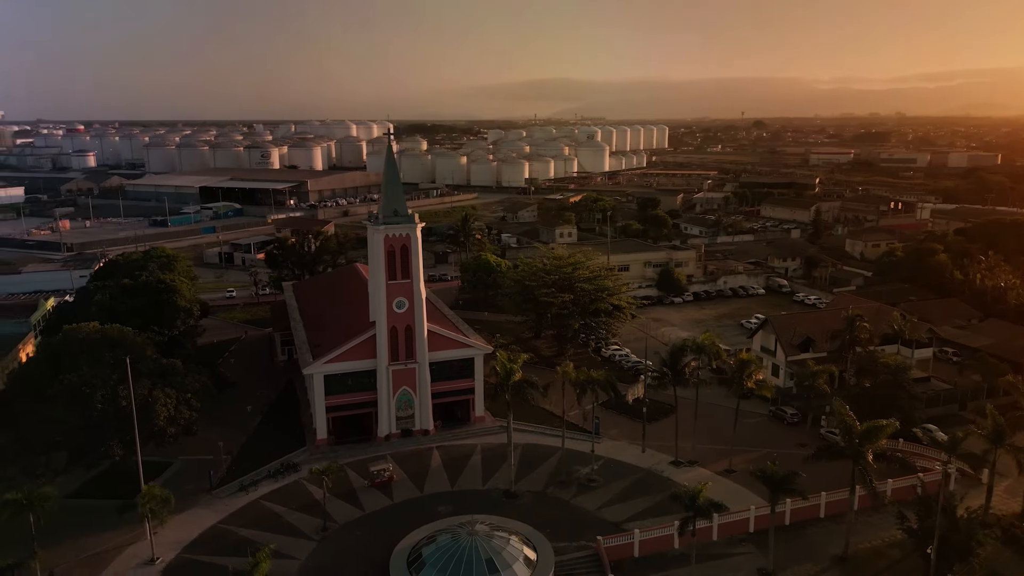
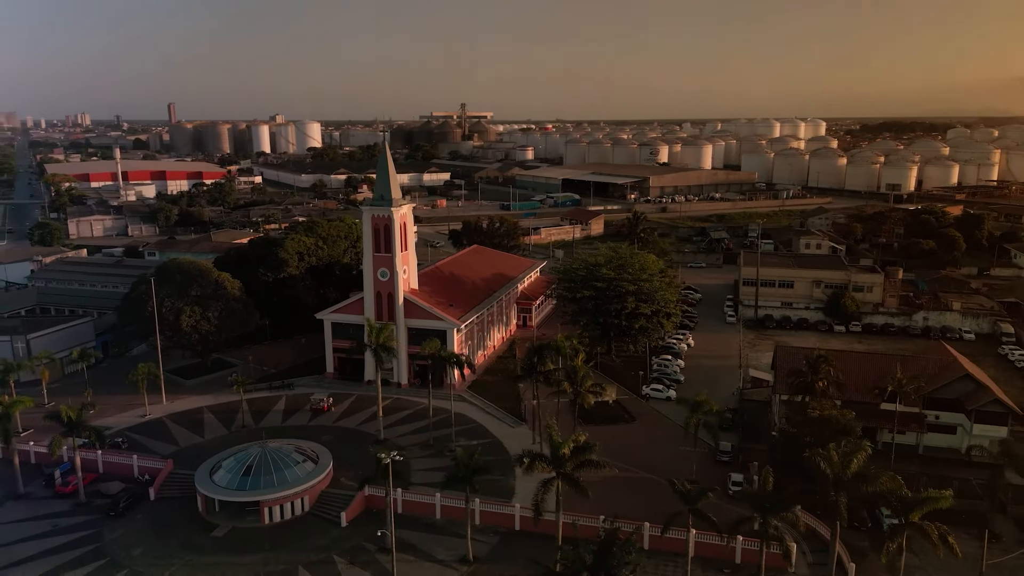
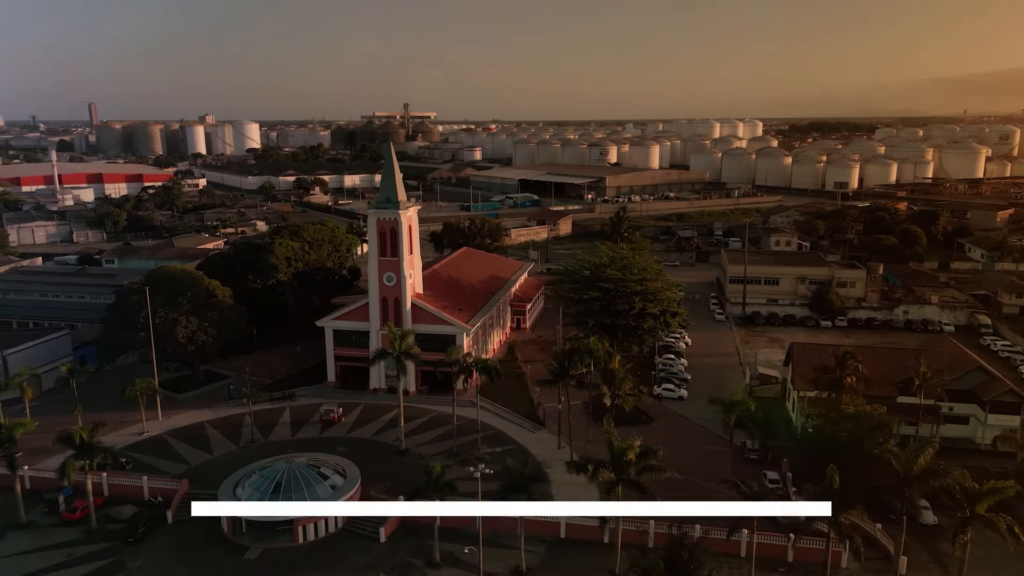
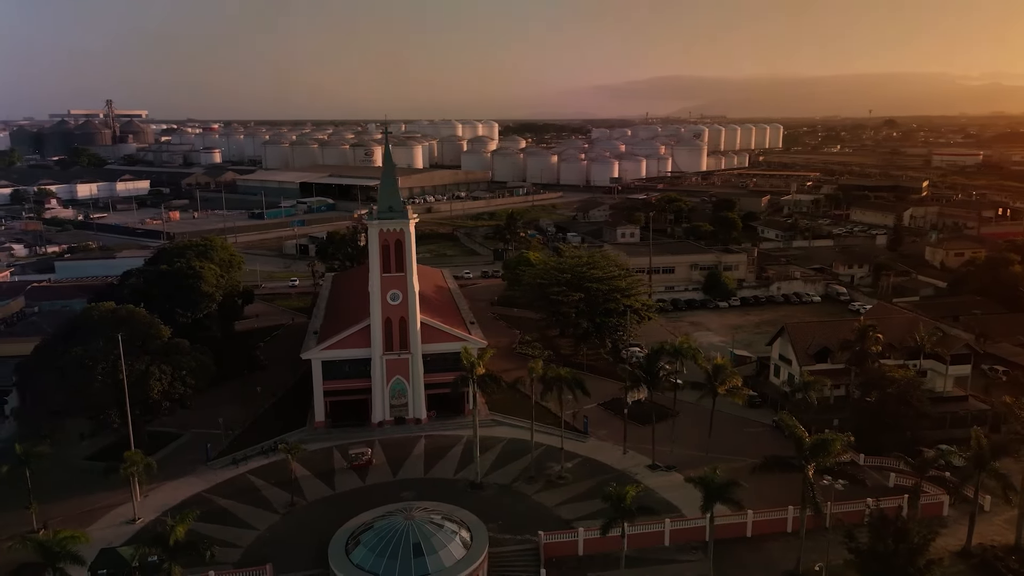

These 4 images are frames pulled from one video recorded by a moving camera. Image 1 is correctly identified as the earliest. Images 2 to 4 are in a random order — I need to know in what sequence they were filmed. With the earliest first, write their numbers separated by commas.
4, 3, 2
